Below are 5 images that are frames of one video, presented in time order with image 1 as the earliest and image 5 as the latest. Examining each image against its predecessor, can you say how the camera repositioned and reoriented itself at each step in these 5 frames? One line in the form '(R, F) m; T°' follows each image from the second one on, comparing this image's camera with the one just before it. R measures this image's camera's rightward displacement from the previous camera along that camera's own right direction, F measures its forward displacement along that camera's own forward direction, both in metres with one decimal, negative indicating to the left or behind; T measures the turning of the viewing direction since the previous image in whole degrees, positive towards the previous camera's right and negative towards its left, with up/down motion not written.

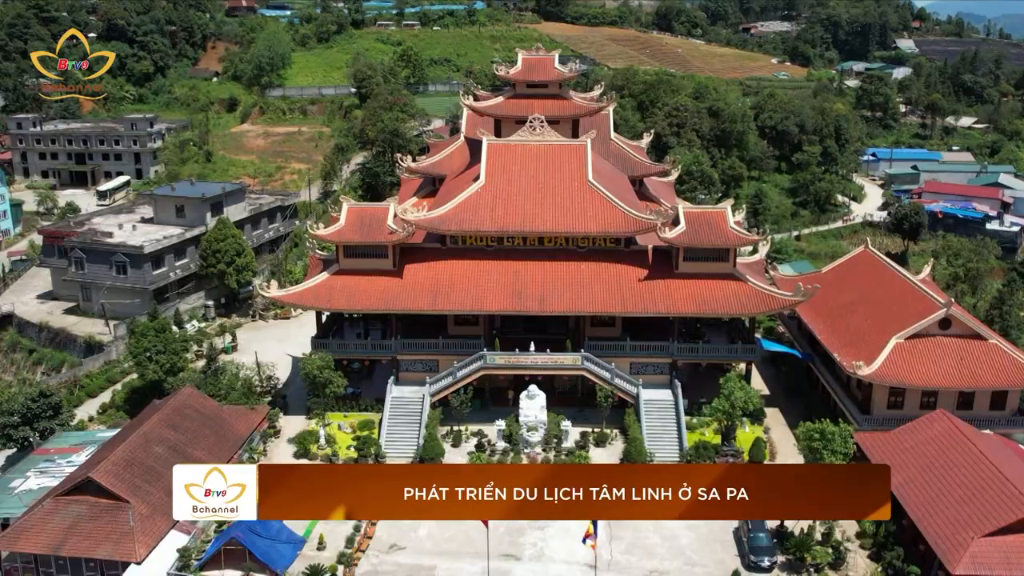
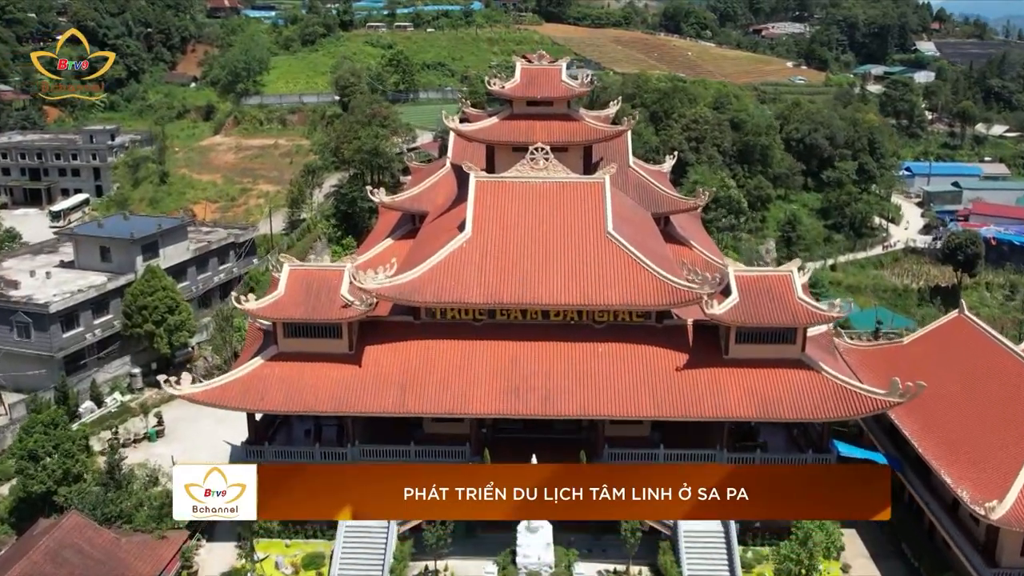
(+0.1, +6.7) m; 0°
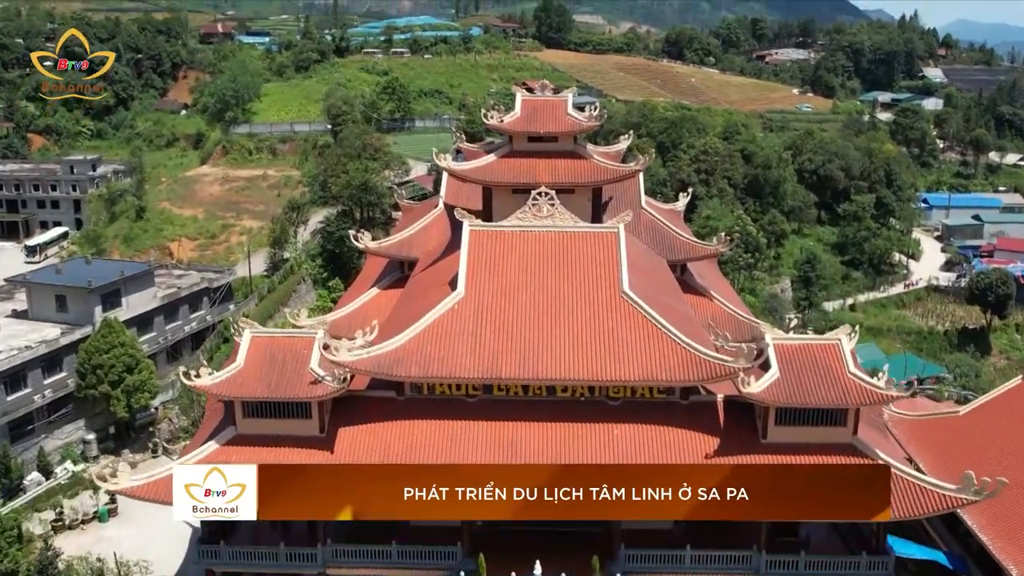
(0.0, +3.0) m; 0°
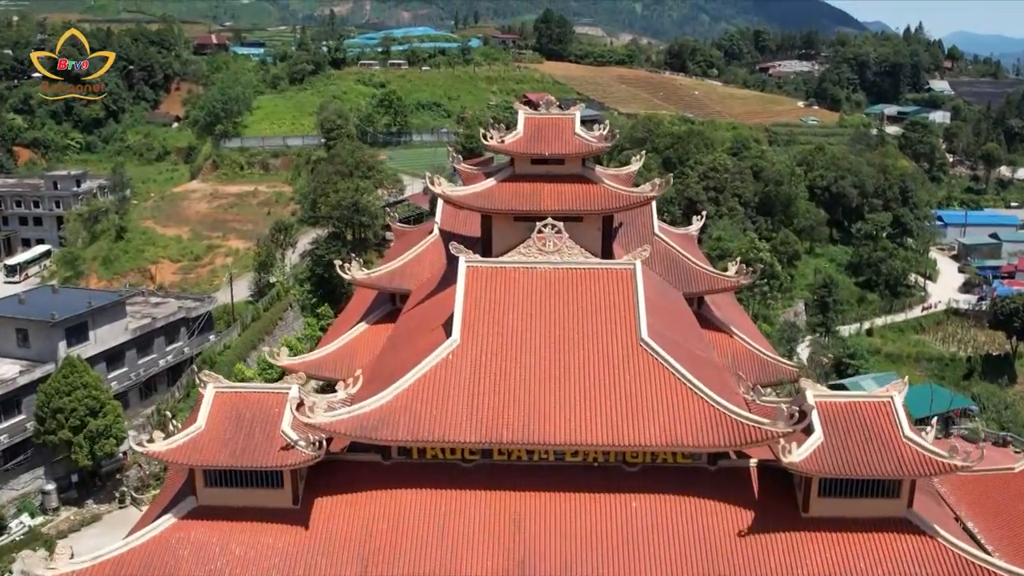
(-0.1, +2.3) m; 0°
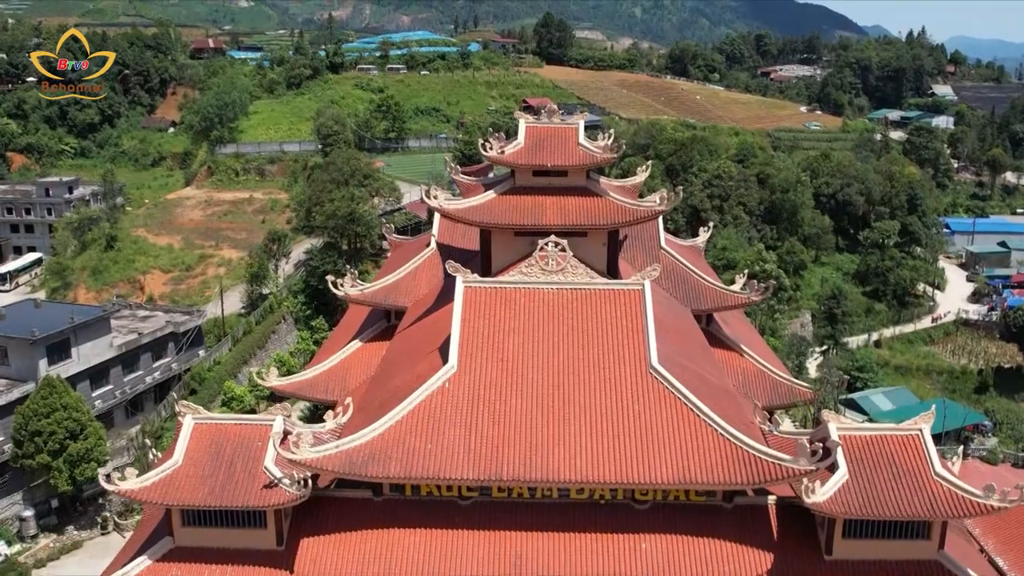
(0.0, +1.0) m; 0°
